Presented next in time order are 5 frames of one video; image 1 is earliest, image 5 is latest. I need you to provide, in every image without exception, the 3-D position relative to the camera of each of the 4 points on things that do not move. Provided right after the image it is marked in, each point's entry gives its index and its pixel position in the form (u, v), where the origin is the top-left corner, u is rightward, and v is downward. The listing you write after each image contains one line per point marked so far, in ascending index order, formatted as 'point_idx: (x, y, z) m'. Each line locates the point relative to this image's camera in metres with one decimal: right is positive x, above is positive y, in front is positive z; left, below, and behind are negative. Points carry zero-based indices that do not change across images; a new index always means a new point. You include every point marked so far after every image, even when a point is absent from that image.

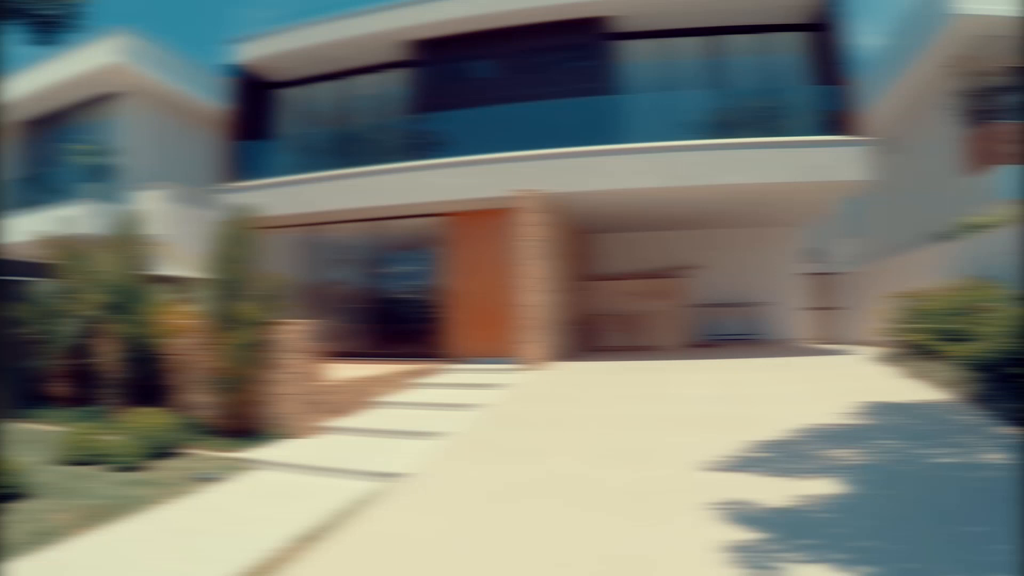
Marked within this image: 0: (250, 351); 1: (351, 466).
0: (-2.4, -0.6, +5.9) m
1: (-1.3, -1.5, +5.1) m
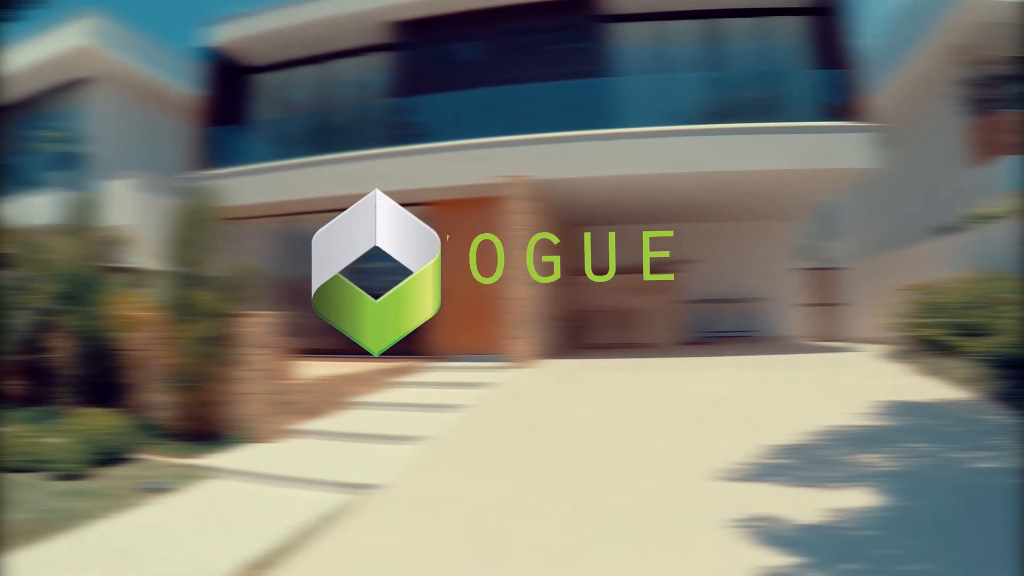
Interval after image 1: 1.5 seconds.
0: (-2.5, -0.5, +5.3) m
1: (-1.4, -1.4, +4.6) m
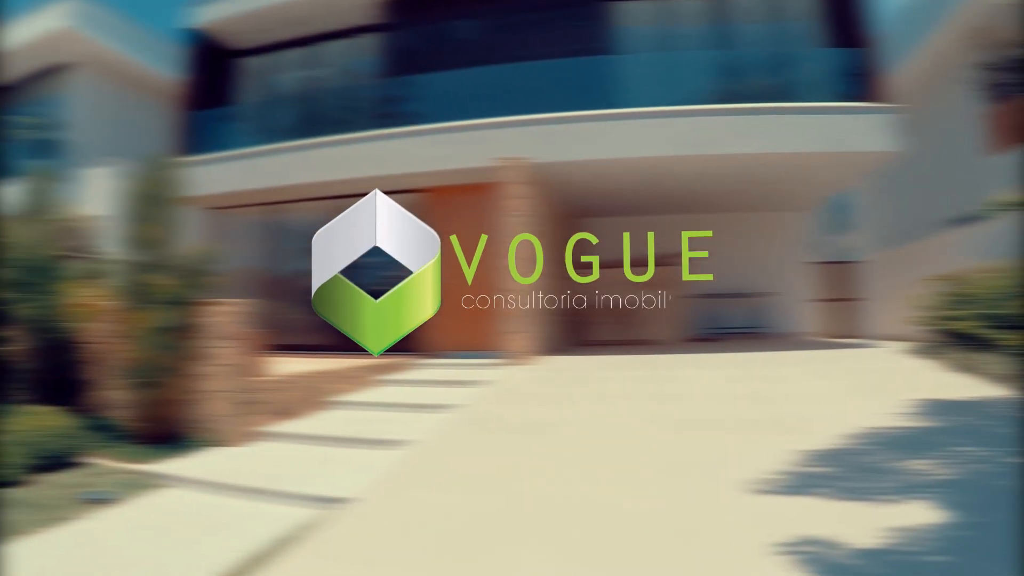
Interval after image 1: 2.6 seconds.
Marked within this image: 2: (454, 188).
0: (-2.6, -0.4, +4.8) m
1: (-1.4, -1.3, +4.0) m
2: (-0.8, +1.4, +9.1) m
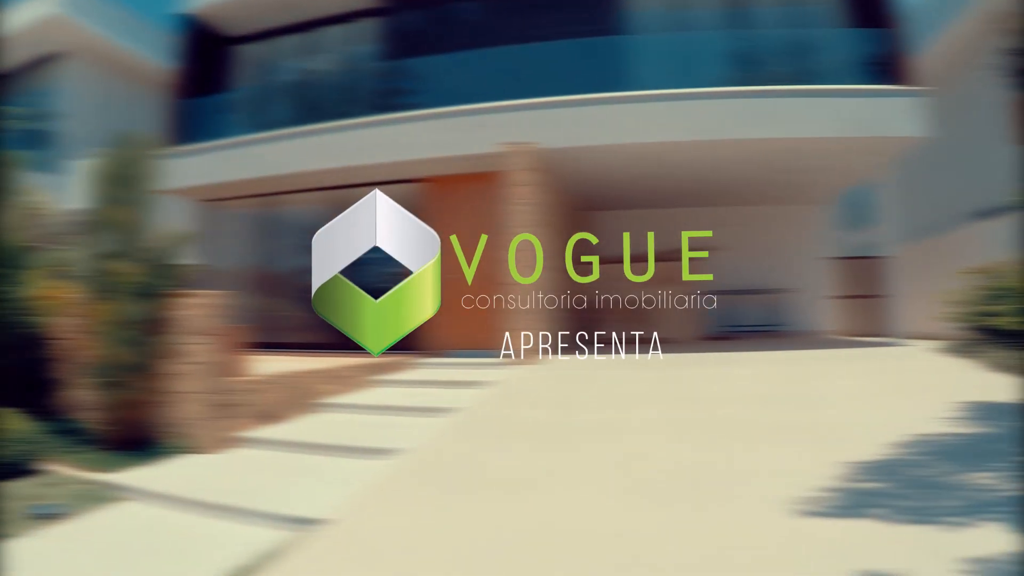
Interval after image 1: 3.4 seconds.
0: (-2.5, -0.3, +4.3) m
1: (-1.4, -1.2, +3.6) m
2: (-0.7, +1.5, +8.6) m
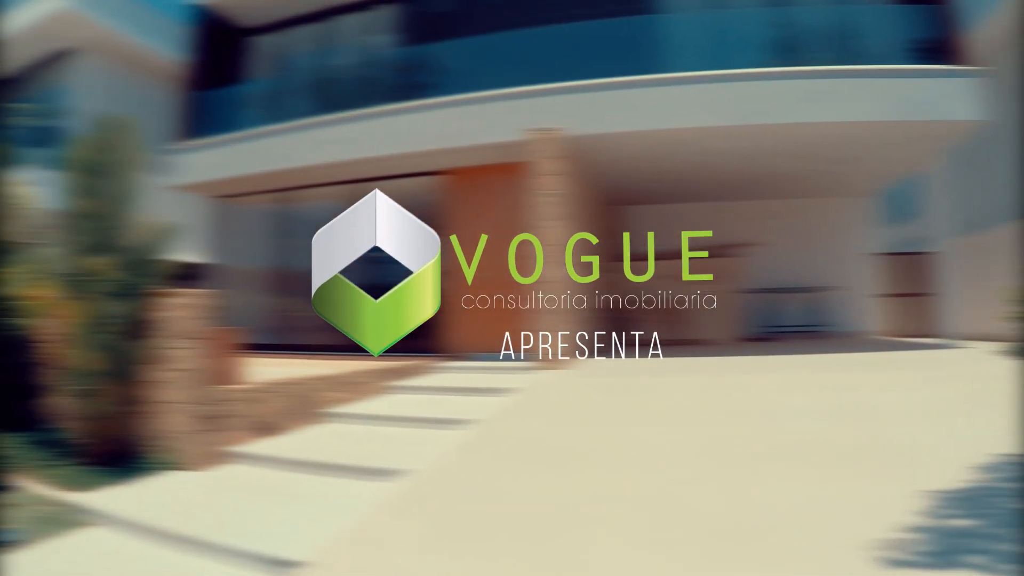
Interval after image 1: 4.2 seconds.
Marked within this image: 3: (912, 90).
0: (-2.4, -0.3, +4.0) m
1: (-1.3, -1.2, +3.2) m
2: (-0.4, +1.5, +8.1) m
3: (+4.6, +2.3, +7.4) m
